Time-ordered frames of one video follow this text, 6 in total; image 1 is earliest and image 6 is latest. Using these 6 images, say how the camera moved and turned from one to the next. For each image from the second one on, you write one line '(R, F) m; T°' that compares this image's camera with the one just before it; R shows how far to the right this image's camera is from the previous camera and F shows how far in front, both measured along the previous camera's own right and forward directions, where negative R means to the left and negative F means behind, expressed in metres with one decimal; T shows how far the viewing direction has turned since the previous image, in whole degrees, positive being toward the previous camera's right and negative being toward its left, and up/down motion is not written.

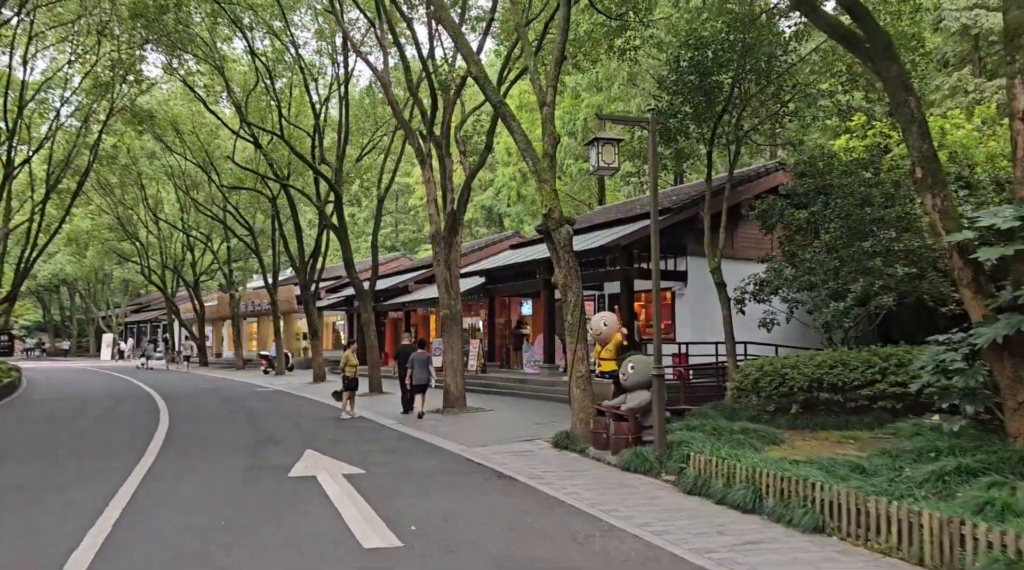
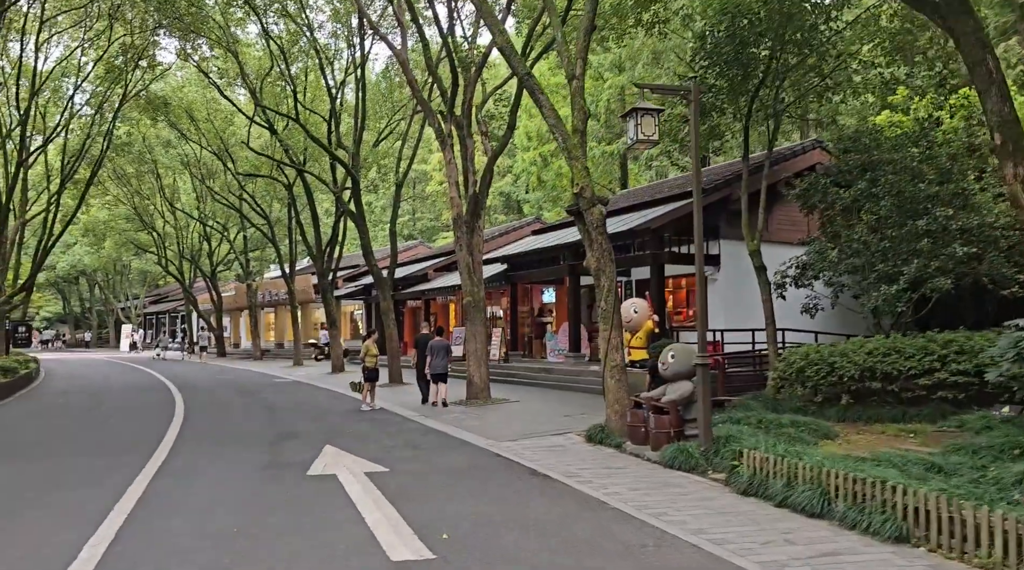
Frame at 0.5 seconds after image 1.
(-0.2, +0.8) m; -1°
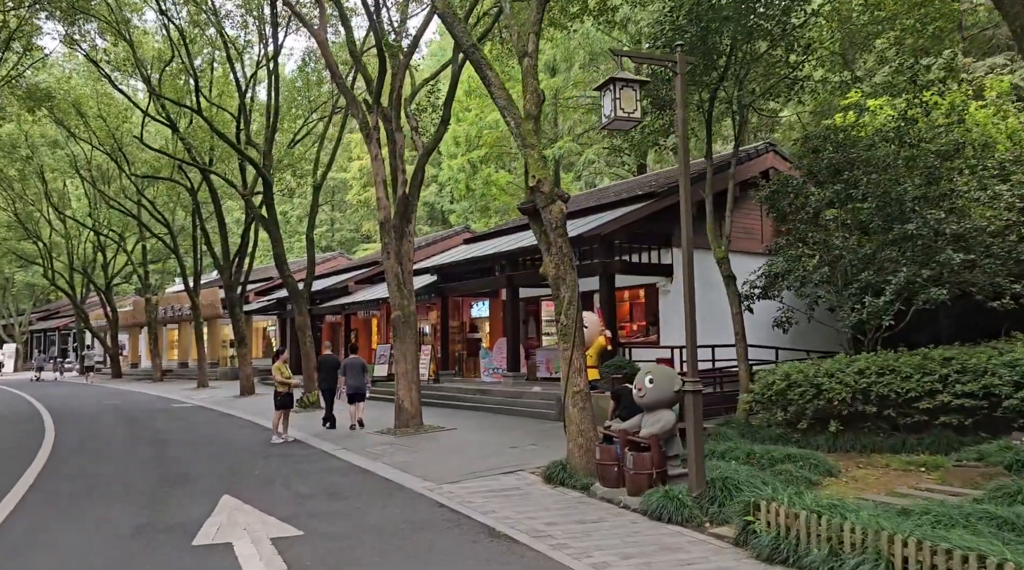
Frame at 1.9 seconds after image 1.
(-0.3, +2.0) m; +6°
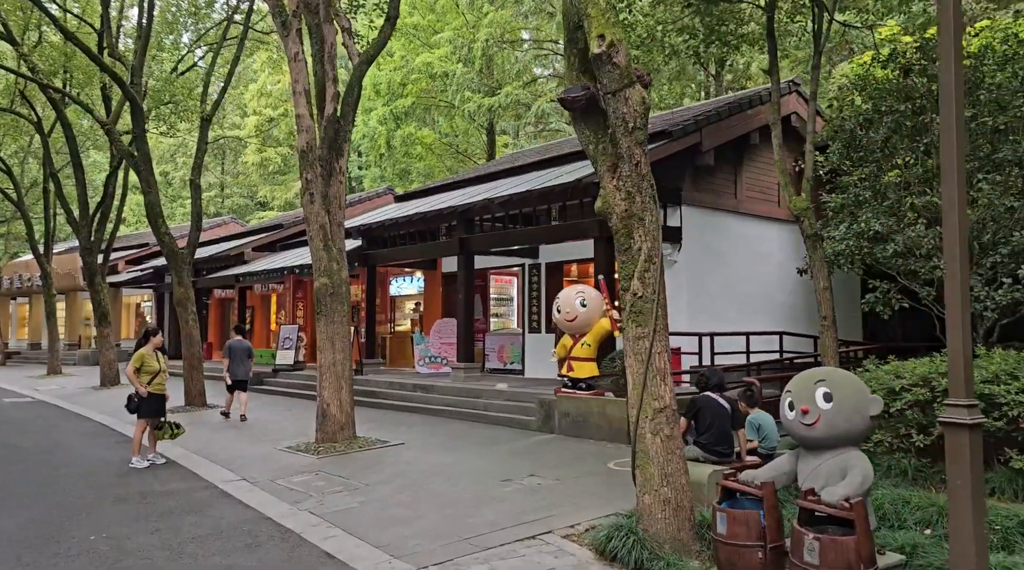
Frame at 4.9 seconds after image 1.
(-1.1, +4.6) m; +7°
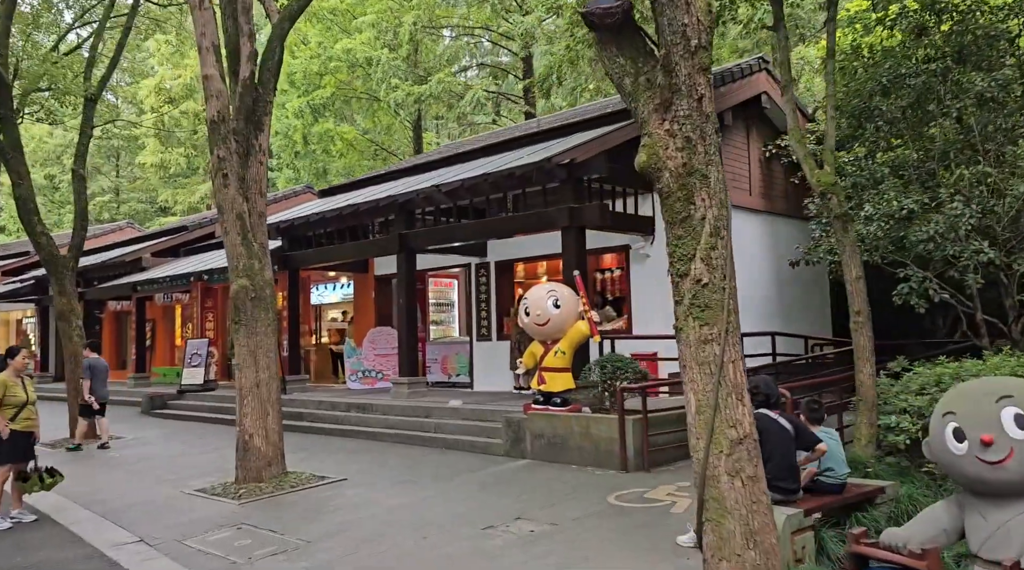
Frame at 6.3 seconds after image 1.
(-0.5, +1.9) m; +6°
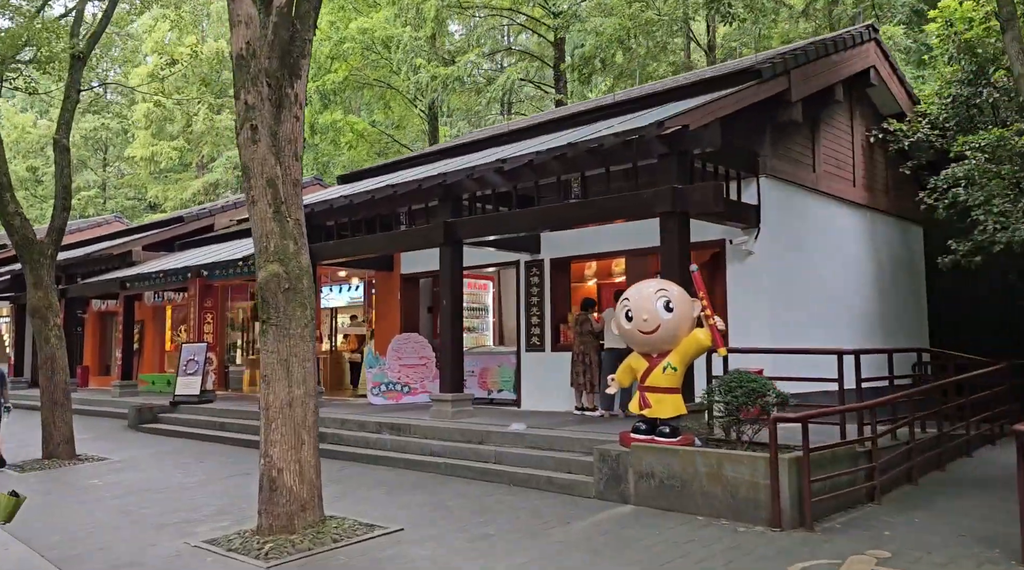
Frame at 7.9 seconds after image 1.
(-1.1, +2.2) m; +1°
